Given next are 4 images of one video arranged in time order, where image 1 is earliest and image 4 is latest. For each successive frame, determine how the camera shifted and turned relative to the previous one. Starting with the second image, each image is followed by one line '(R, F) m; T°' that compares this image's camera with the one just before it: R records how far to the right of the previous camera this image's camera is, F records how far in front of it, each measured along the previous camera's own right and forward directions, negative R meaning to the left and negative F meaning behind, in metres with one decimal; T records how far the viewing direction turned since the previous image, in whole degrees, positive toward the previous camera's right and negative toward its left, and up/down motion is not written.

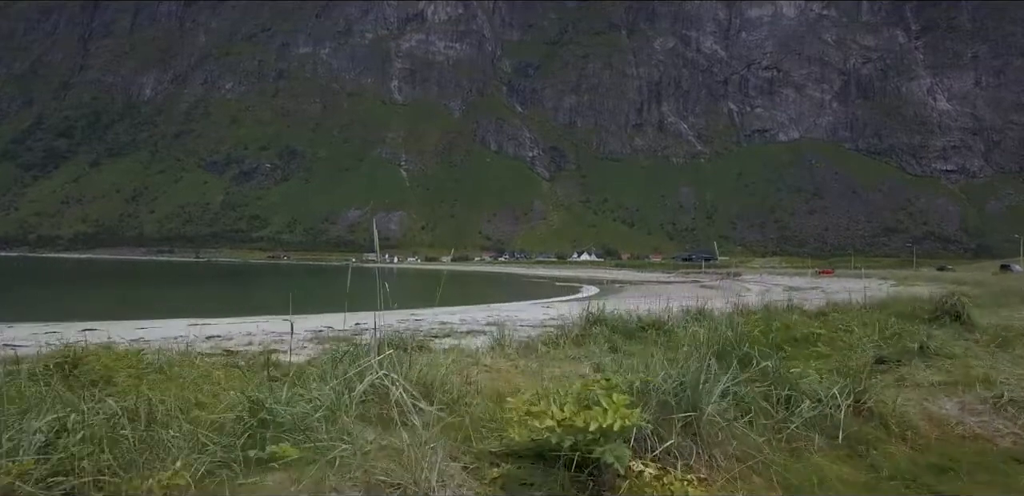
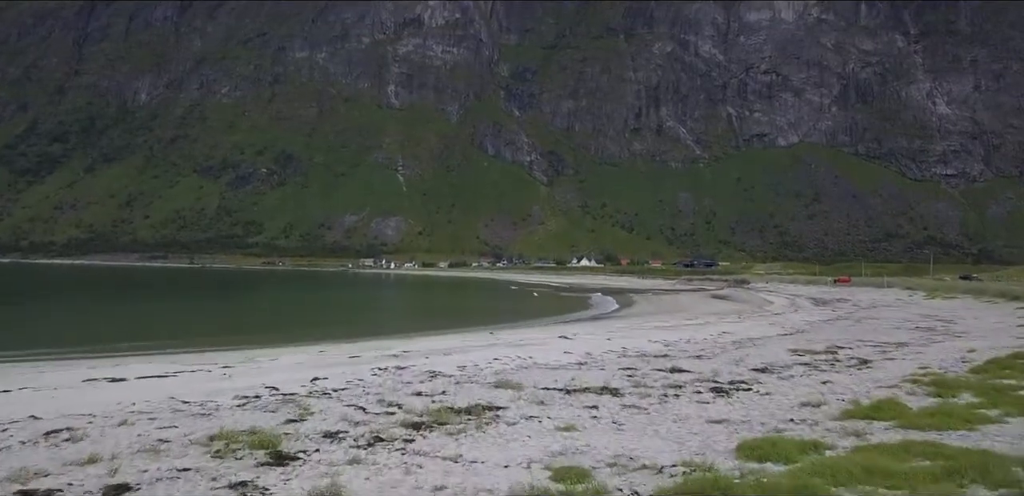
(-0.3, +4.1) m; 0°
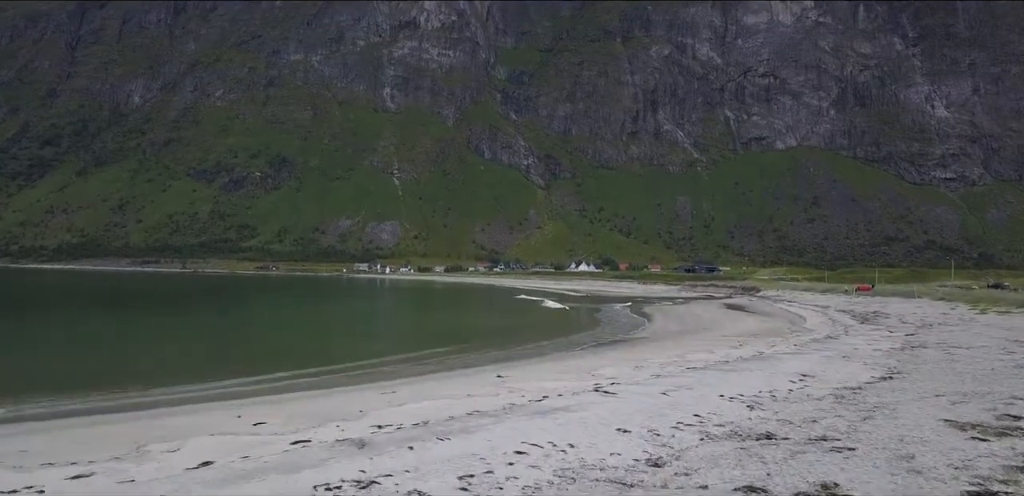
(-0.4, +4.9) m; 0°
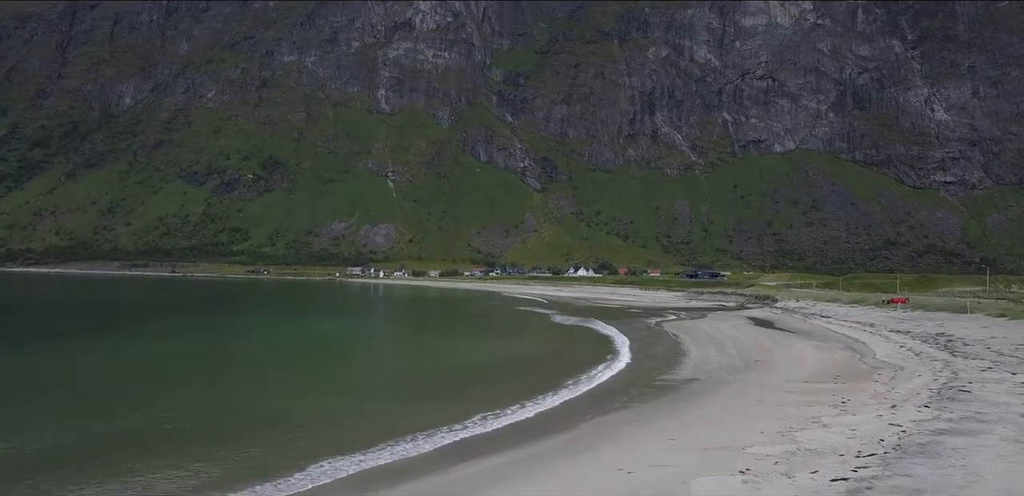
(-0.6, +6.9) m; 0°
